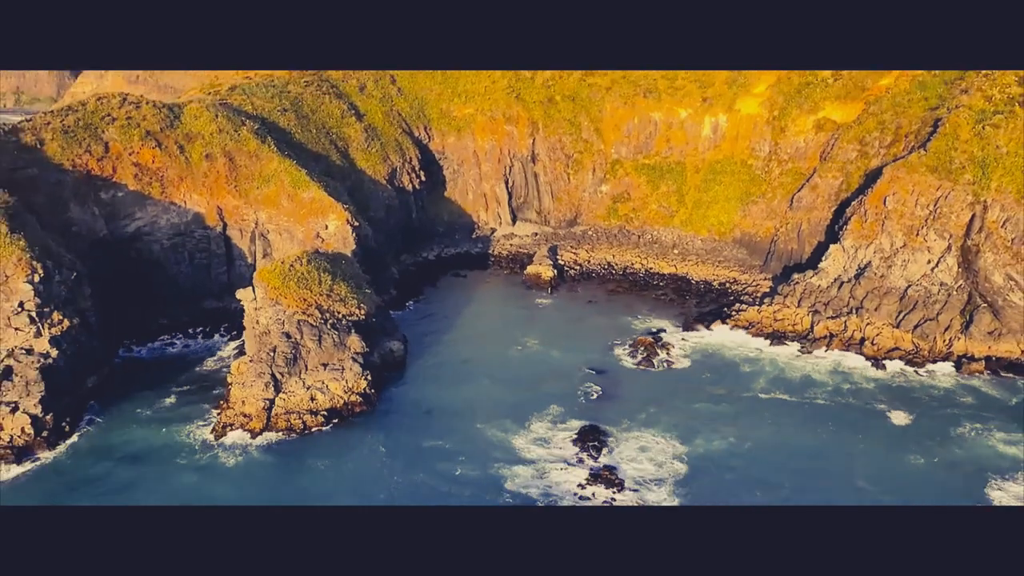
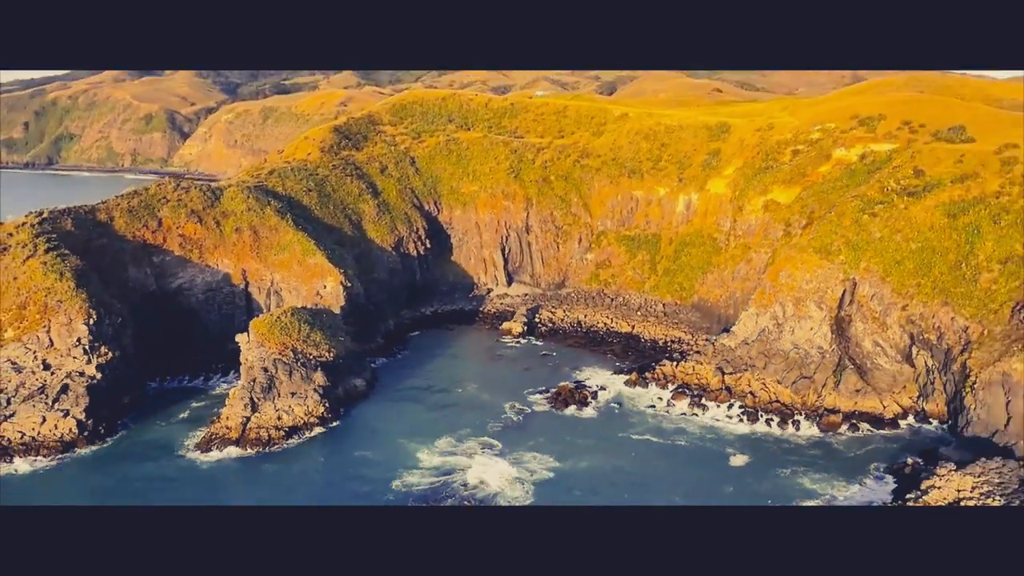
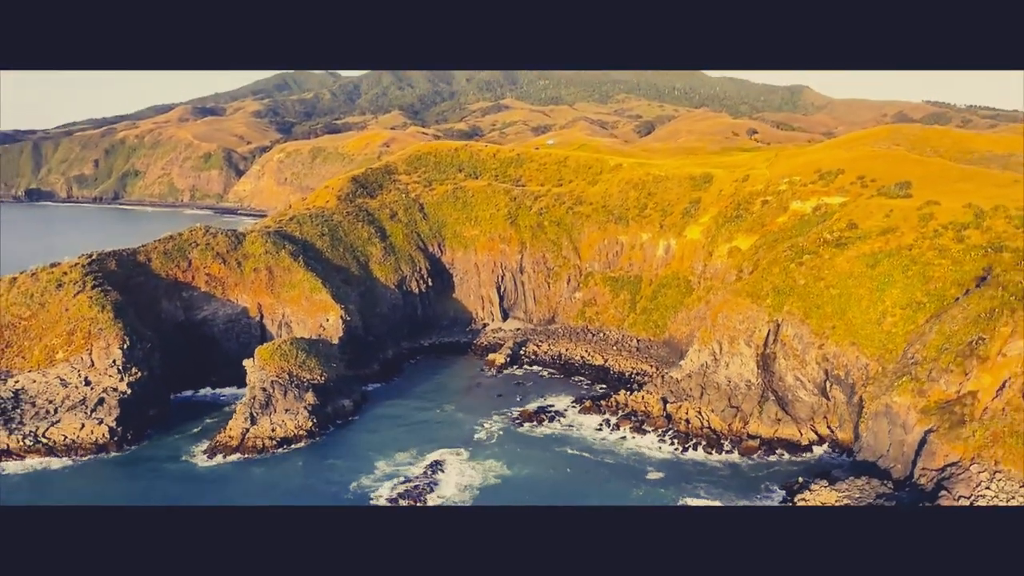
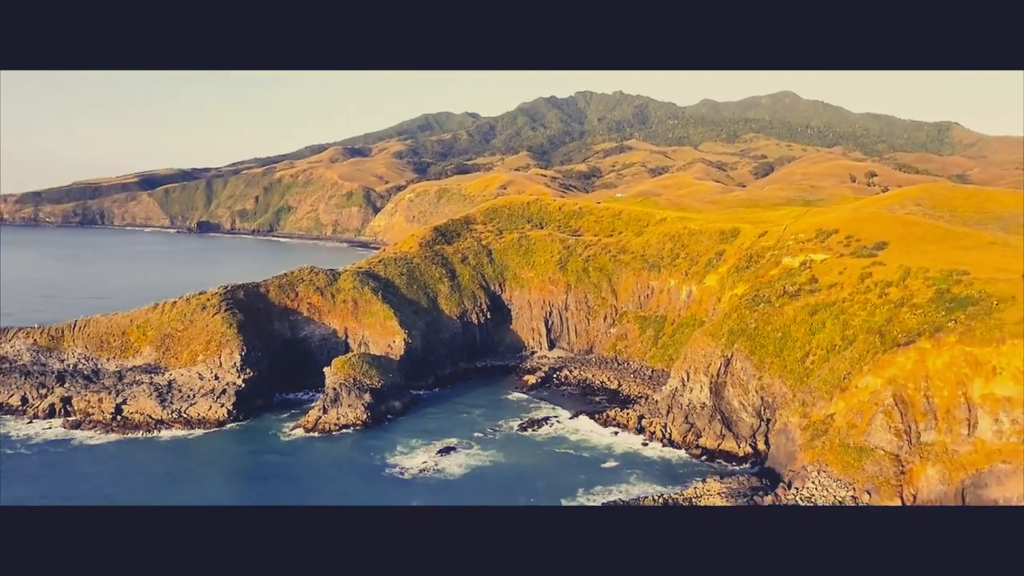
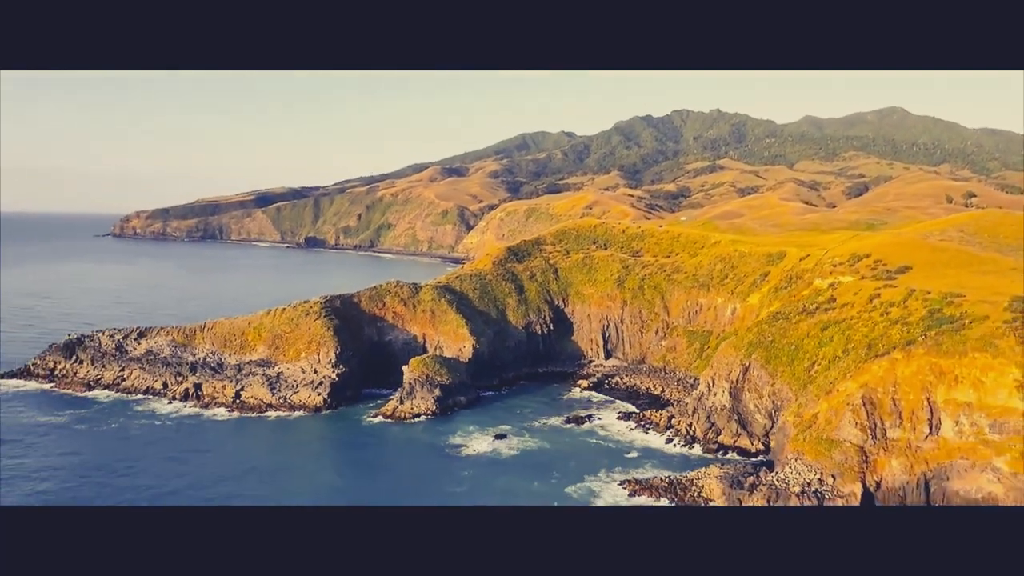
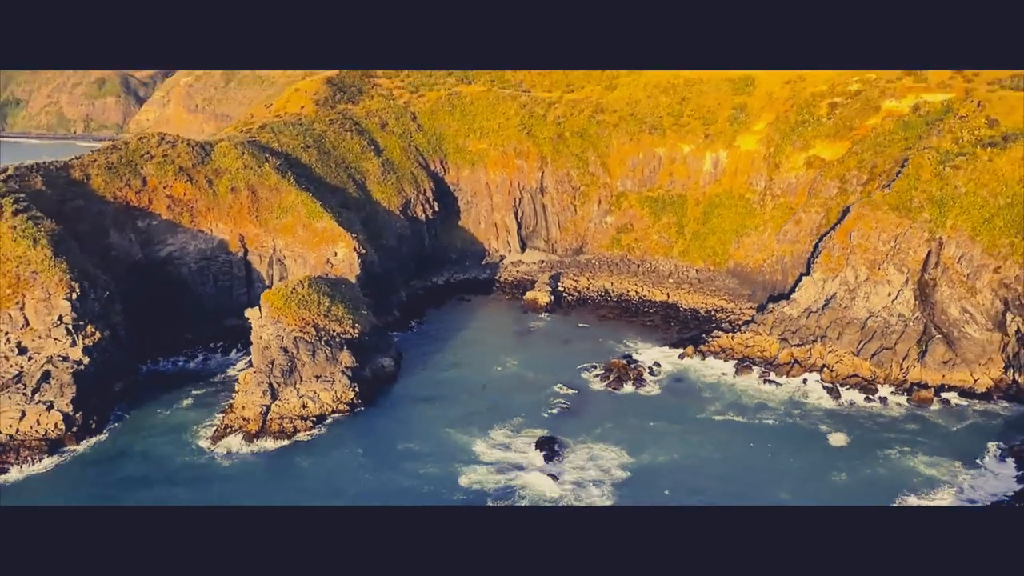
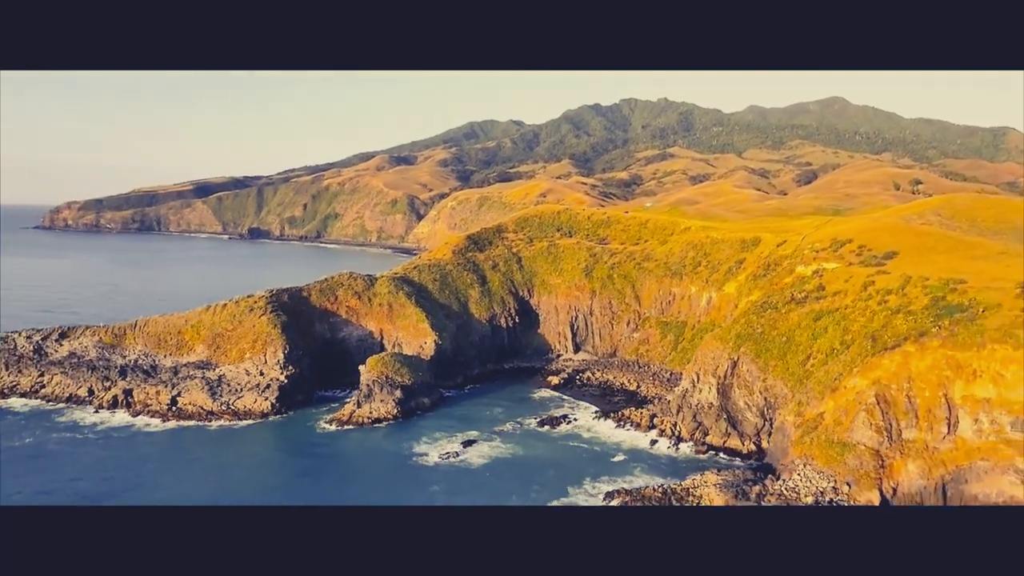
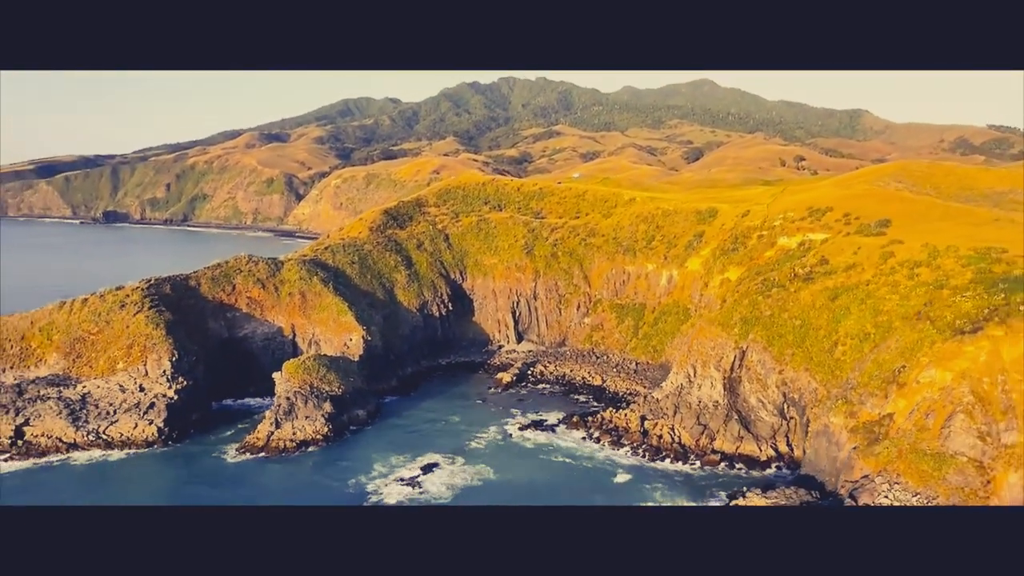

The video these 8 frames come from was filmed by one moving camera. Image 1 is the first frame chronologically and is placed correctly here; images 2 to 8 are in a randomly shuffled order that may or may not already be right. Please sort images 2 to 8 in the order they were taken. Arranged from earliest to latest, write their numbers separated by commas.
6, 2, 3, 8, 4, 7, 5
